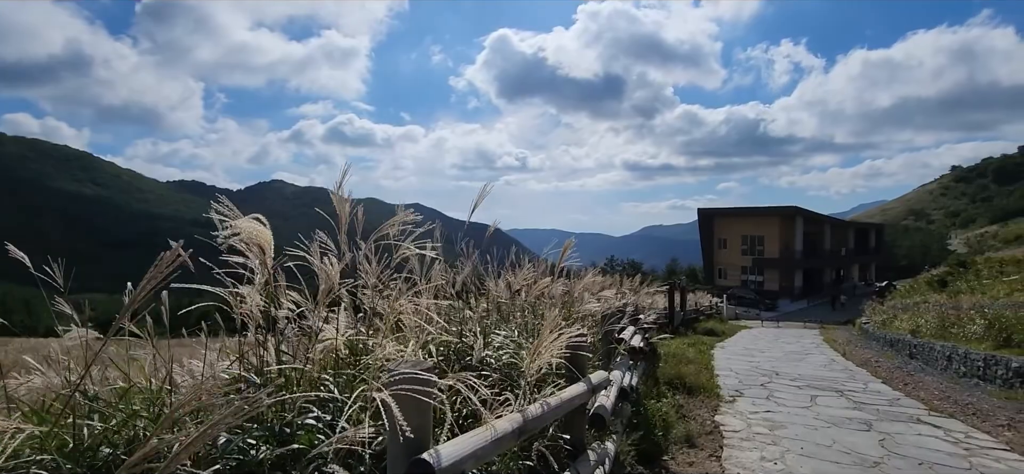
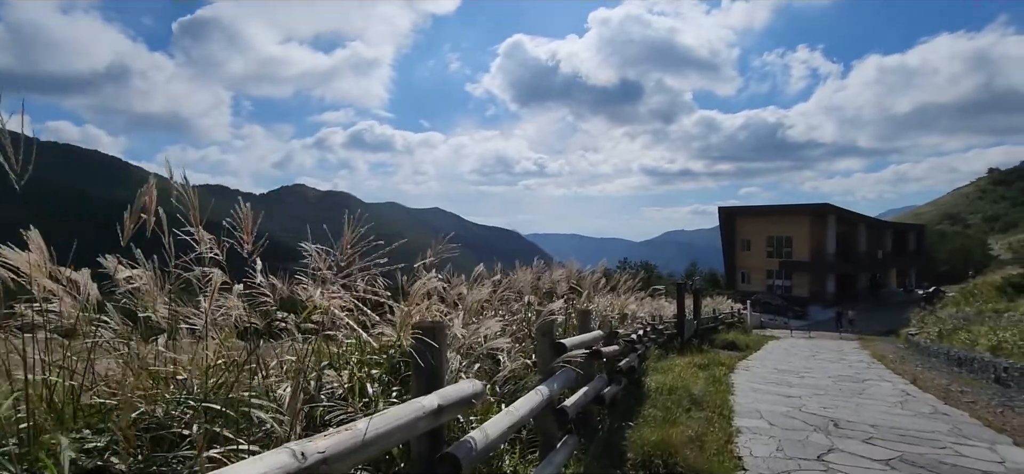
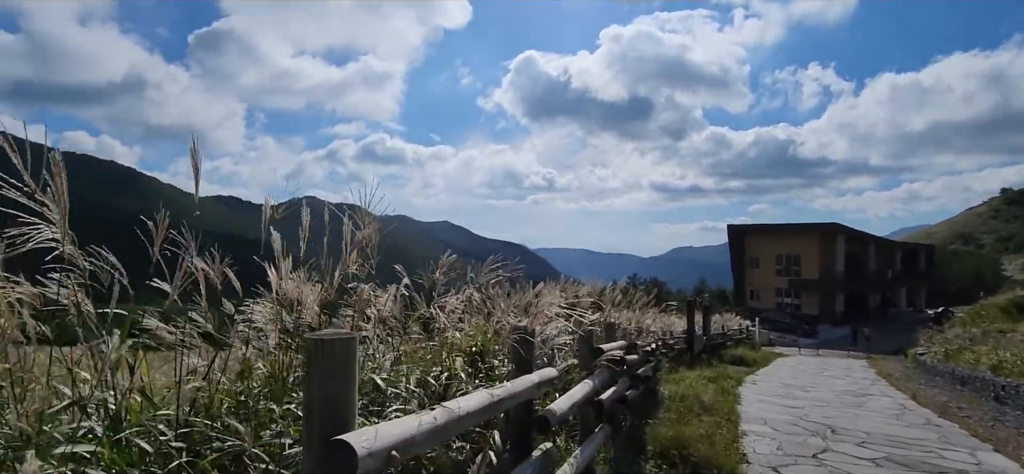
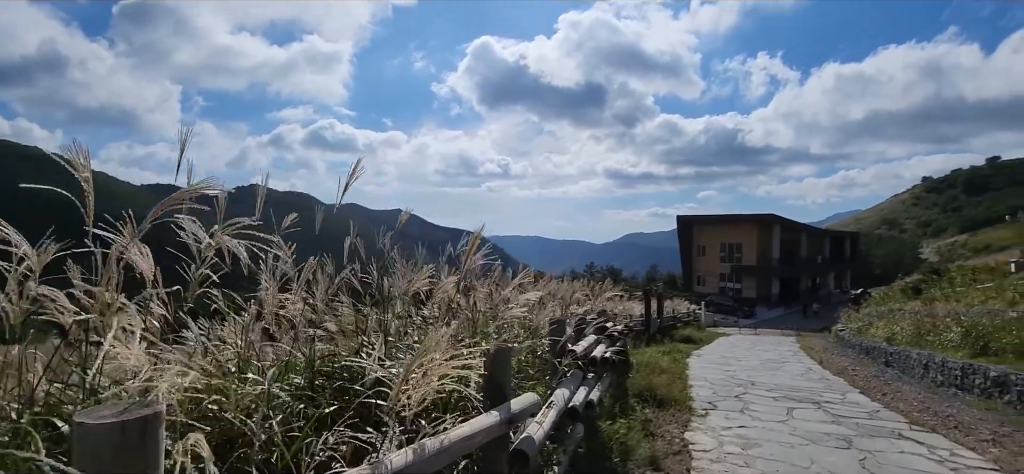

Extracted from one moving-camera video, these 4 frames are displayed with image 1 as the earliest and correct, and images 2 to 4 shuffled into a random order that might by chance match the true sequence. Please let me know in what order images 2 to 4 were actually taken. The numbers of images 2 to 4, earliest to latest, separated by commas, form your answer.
4, 3, 2
